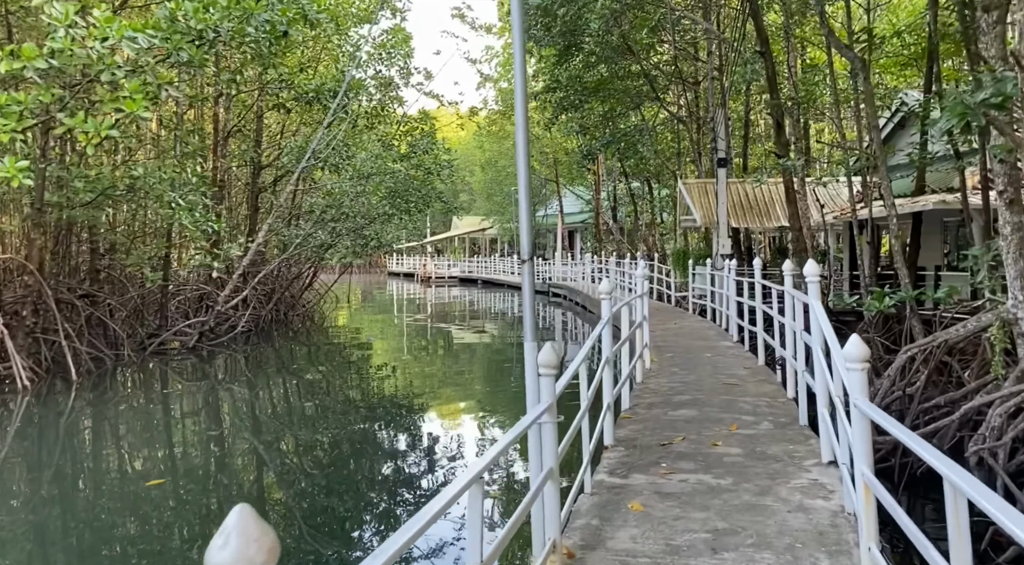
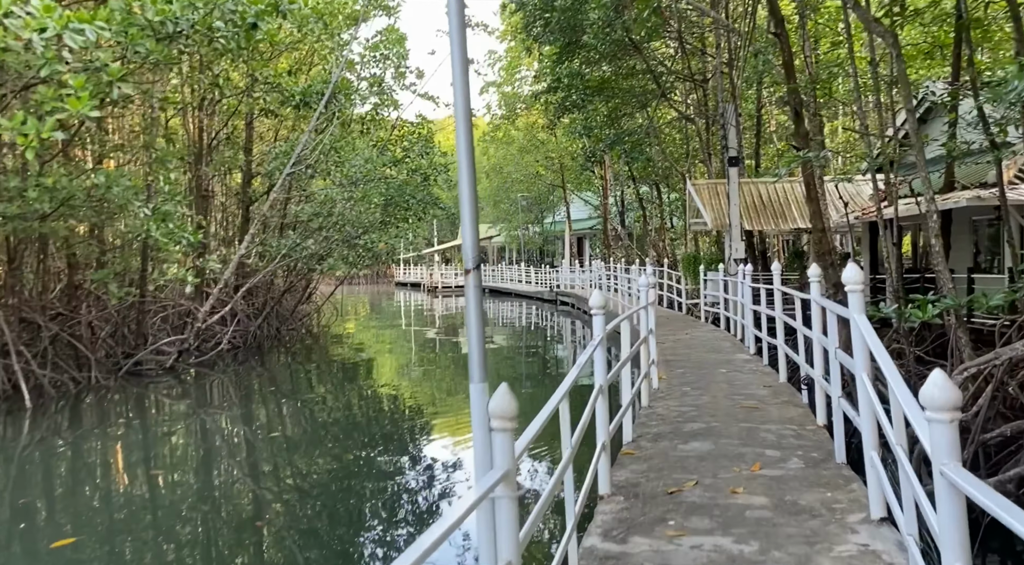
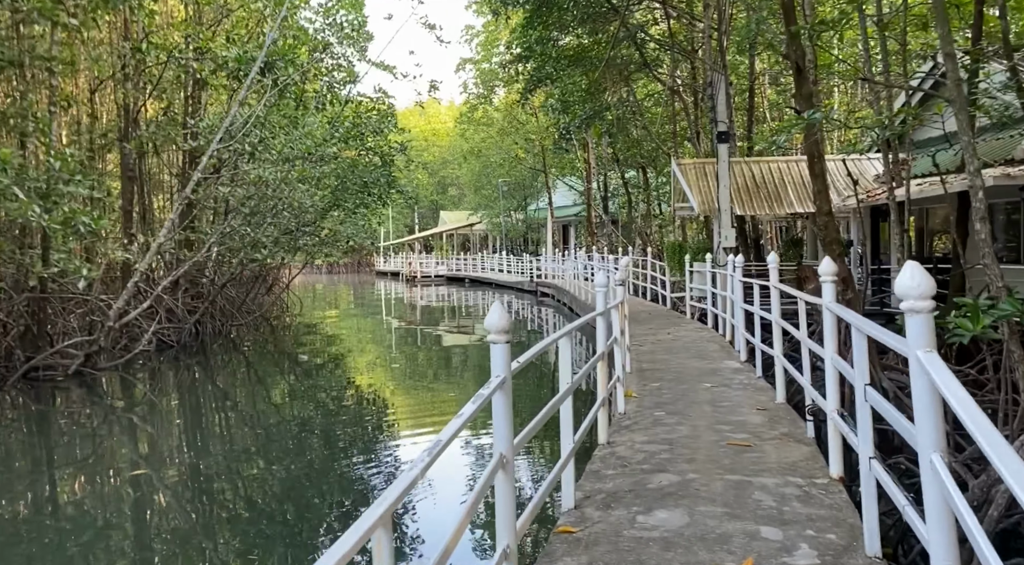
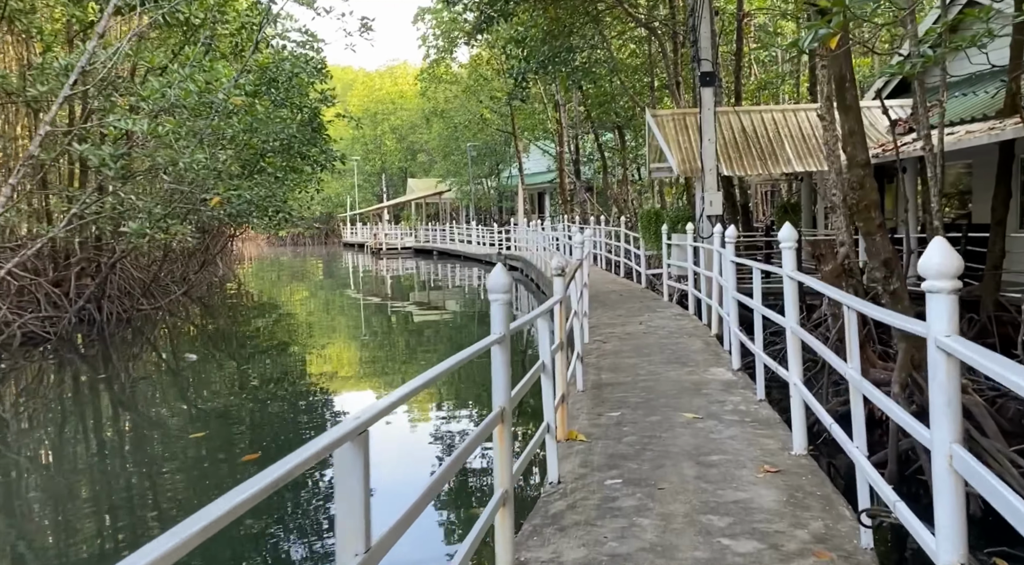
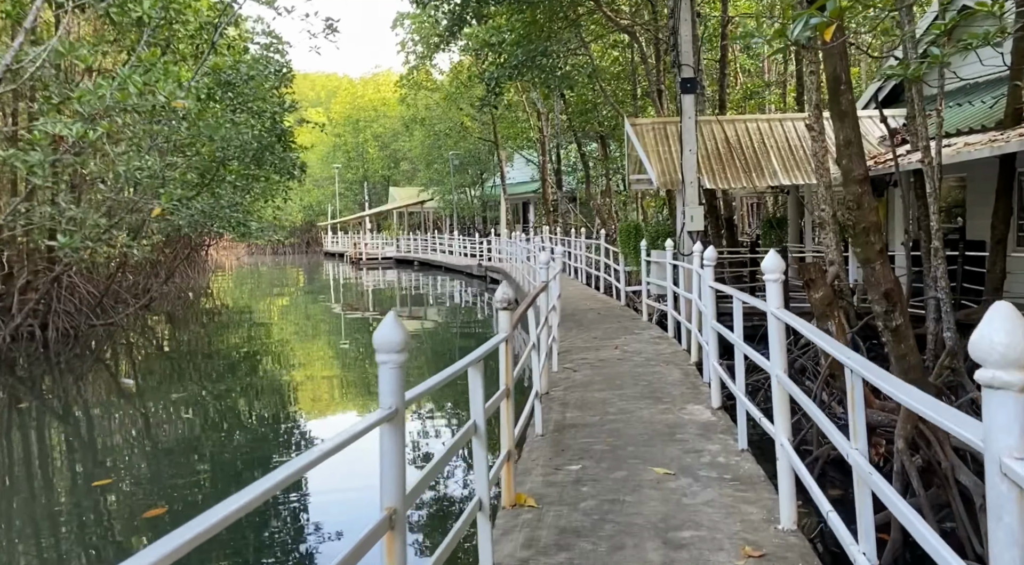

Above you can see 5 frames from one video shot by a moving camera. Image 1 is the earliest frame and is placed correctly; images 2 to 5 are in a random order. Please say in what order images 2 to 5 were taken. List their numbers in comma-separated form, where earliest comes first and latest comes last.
2, 3, 4, 5
